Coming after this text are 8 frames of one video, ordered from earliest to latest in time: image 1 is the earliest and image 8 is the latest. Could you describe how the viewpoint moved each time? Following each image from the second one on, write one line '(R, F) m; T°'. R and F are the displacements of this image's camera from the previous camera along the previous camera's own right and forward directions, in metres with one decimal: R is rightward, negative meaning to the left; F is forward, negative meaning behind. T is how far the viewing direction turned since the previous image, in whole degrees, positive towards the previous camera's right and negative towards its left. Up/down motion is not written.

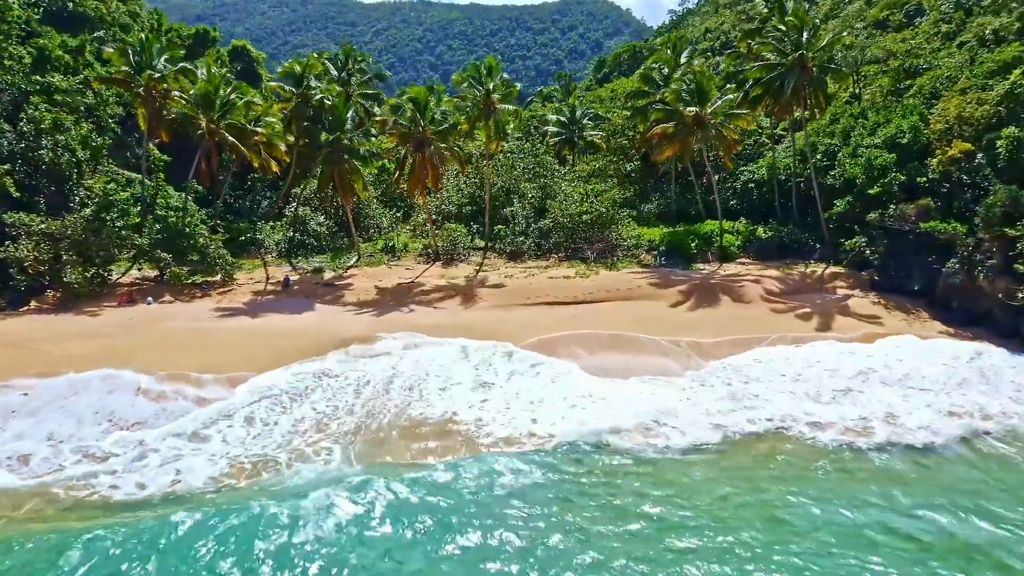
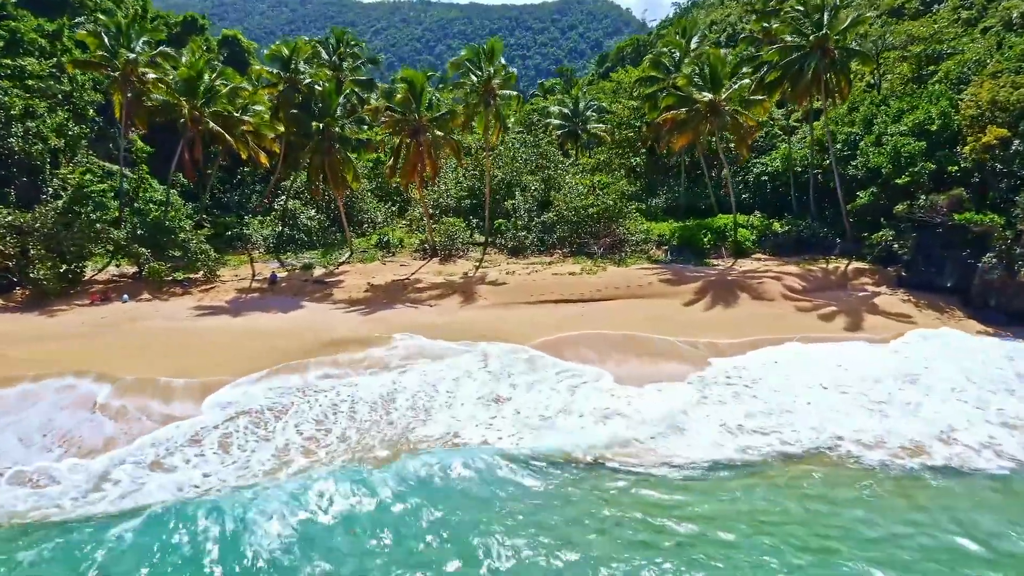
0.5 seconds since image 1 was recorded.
(0.0, +1.5) m; 0°
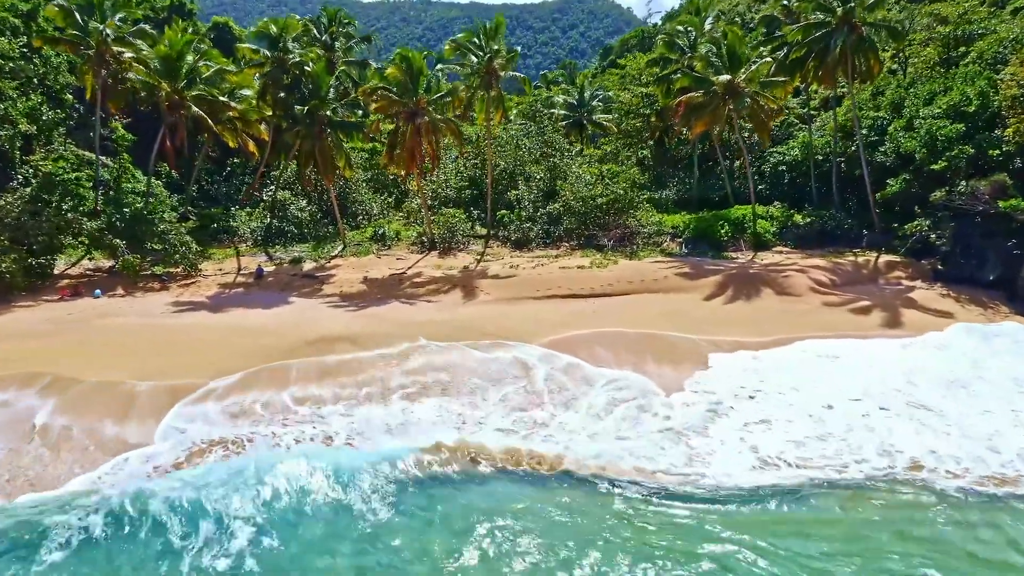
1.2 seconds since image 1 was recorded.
(-0.1, +1.5) m; 0°
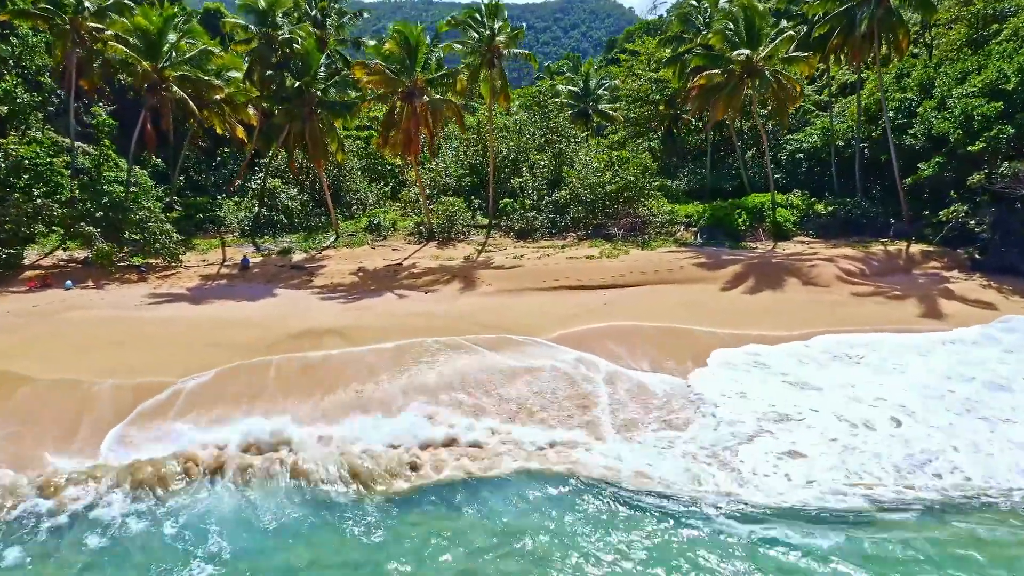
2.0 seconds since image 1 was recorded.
(0.0, +1.4) m; 0°
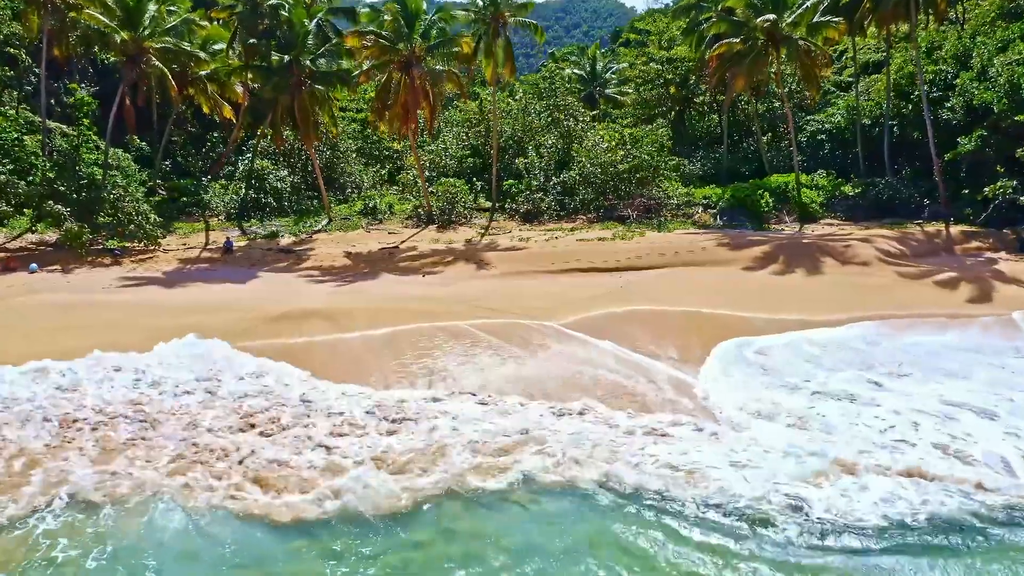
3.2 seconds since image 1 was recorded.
(-0.1, +1.5) m; 0°
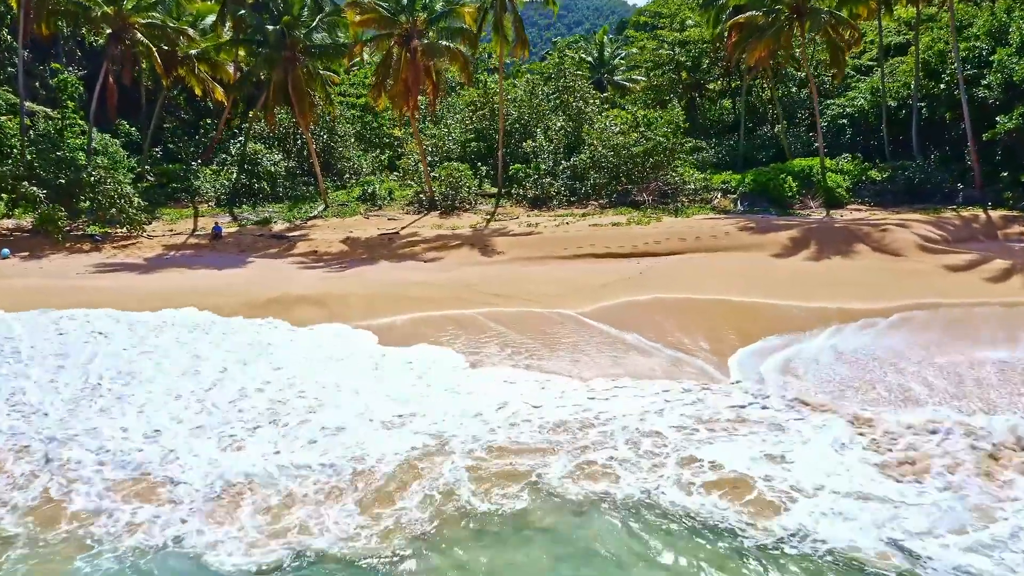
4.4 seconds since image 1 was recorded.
(-0.1, +1.1) m; 0°
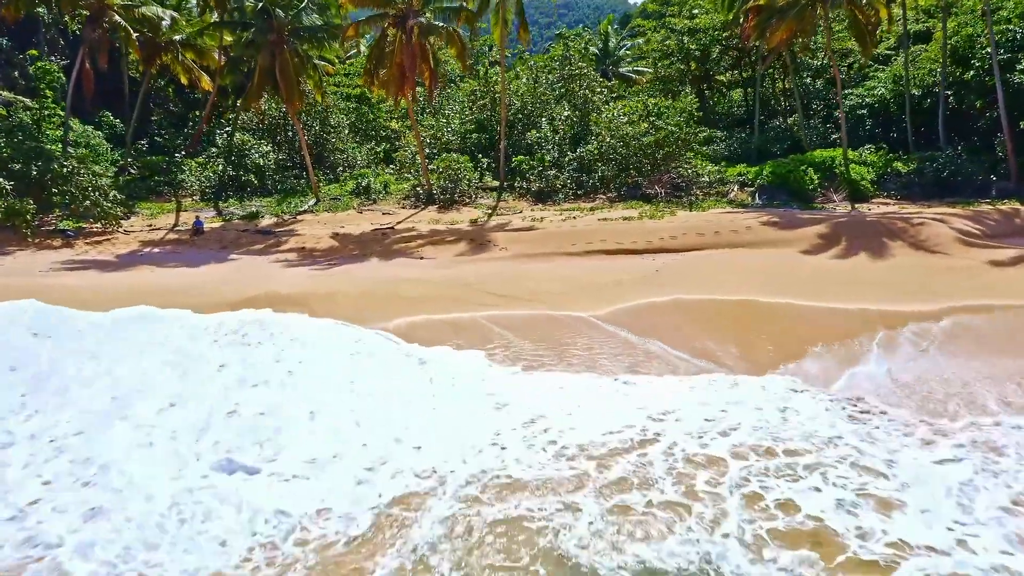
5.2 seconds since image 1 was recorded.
(0.0, +1.1) m; 0°
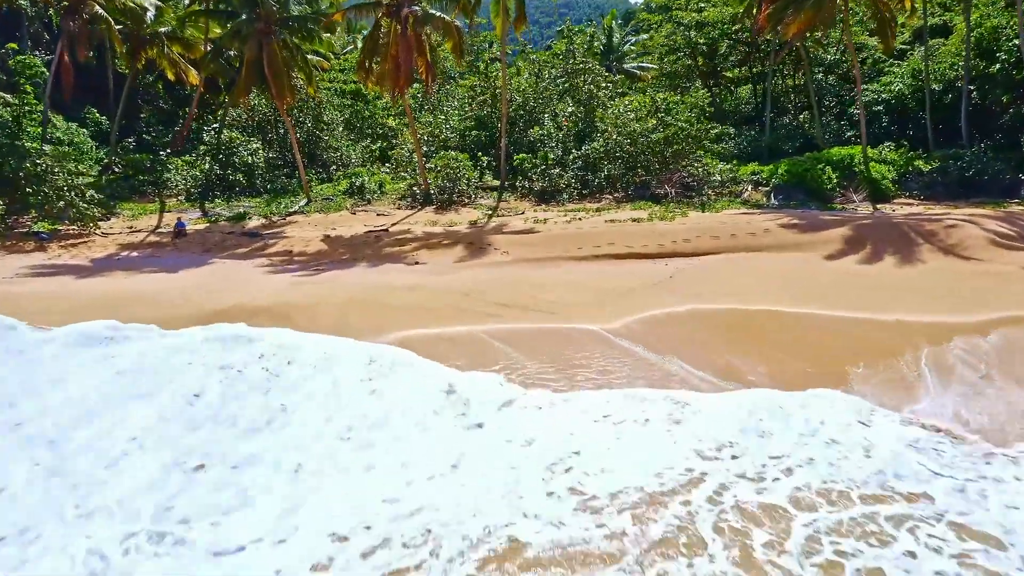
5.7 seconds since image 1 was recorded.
(0.0, +0.9) m; 0°
